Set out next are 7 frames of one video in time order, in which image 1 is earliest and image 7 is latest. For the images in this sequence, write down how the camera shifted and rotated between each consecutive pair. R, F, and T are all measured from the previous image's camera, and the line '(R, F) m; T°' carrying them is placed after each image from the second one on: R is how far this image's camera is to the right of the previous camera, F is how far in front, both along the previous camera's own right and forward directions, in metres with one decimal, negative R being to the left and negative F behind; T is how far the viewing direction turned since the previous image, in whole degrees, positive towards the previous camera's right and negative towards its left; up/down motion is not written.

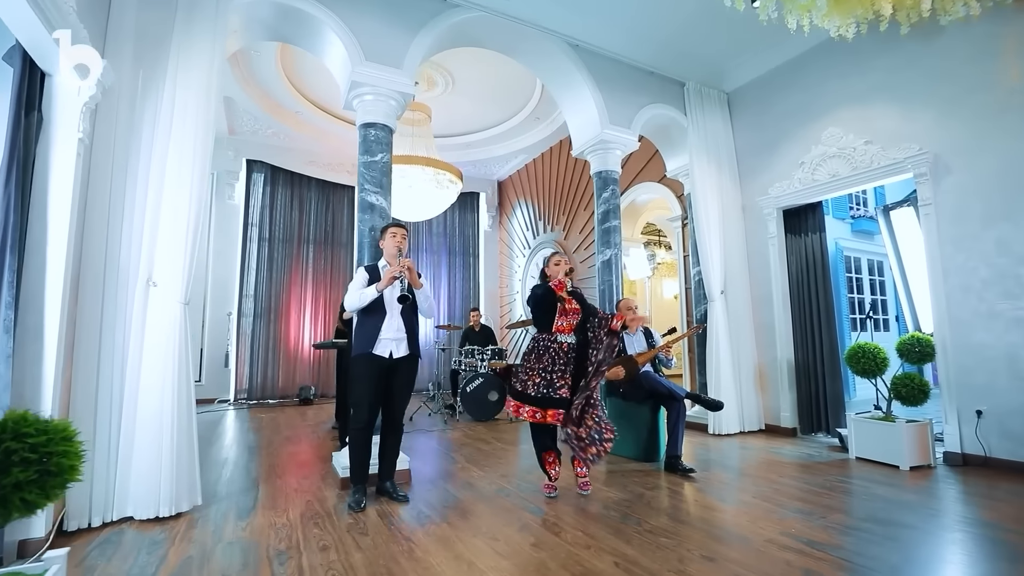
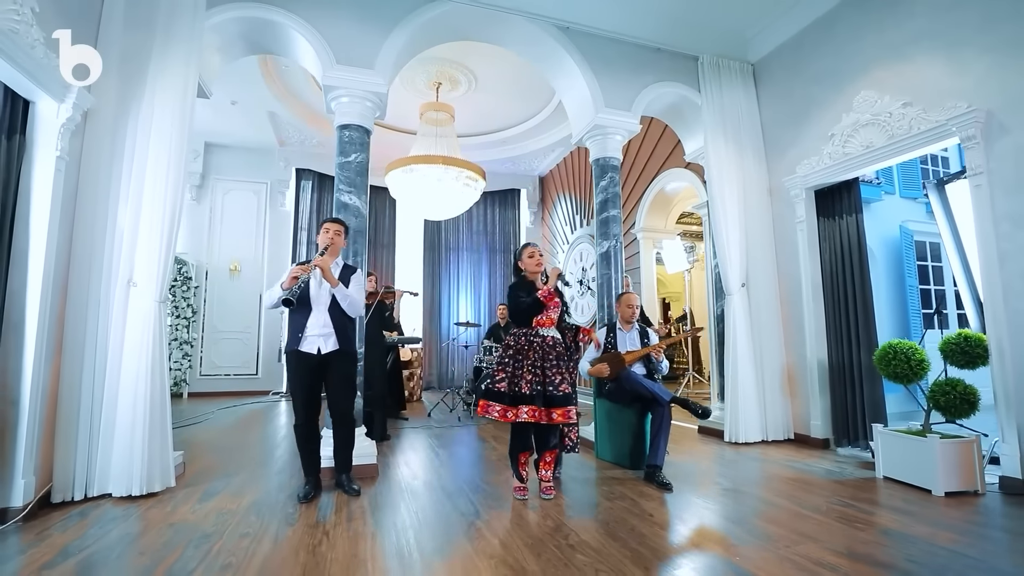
(+0.8, +0.2) m; -11°
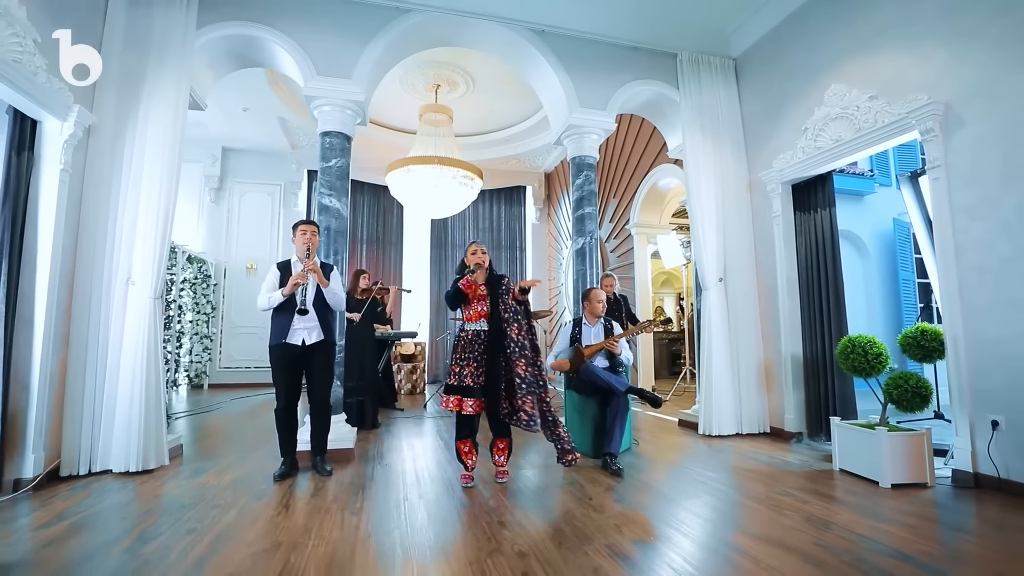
(+0.5, -0.1) m; -4°
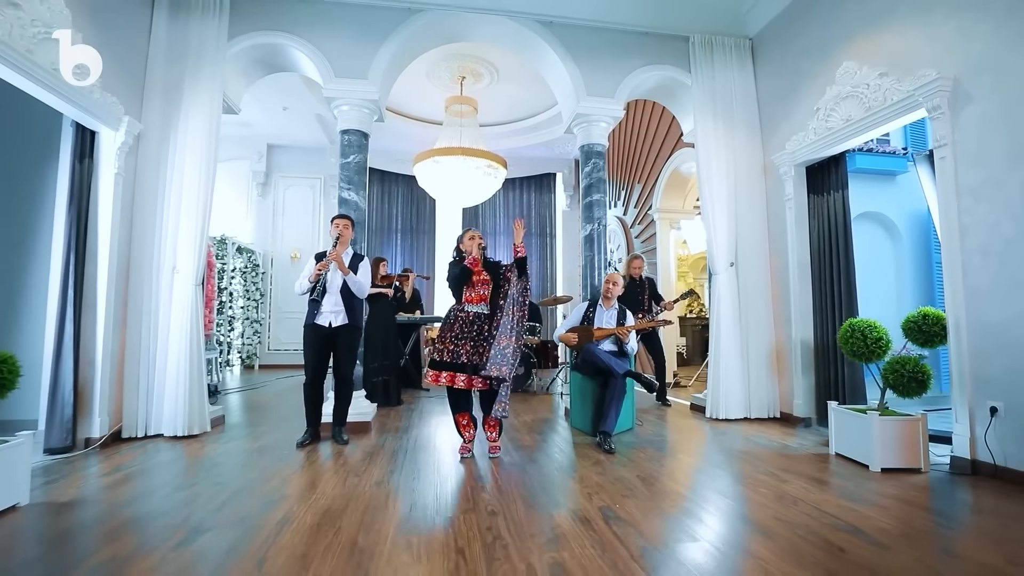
(+0.4, -0.2) m; -6°
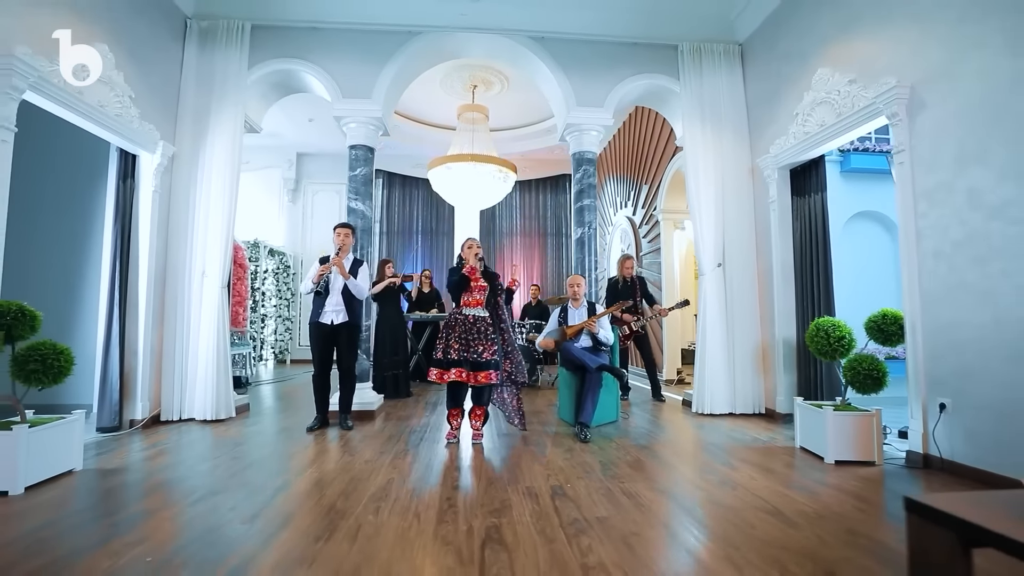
(+0.4, -0.3) m; -4°
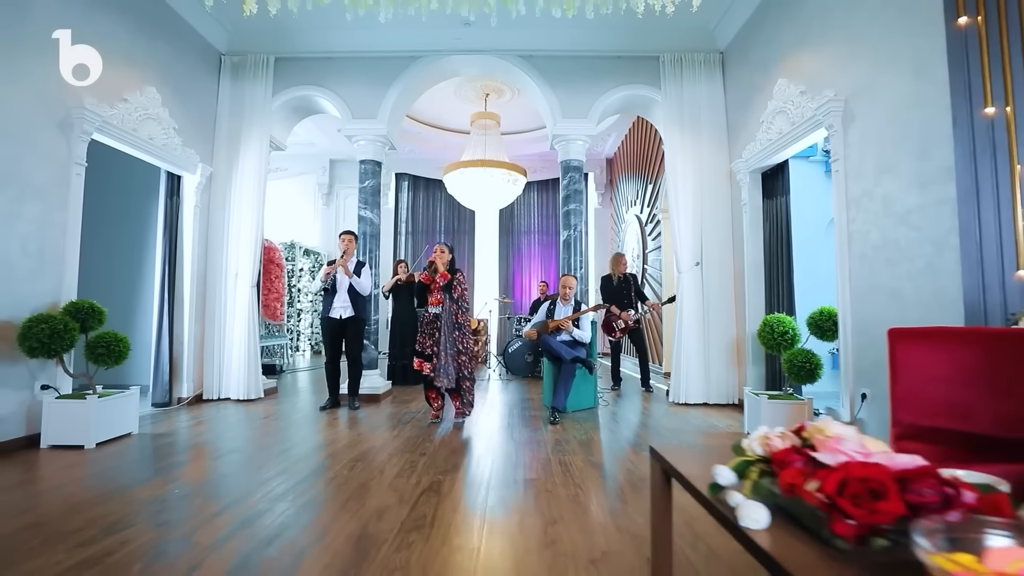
(+0.5, -0.4) m; -5°
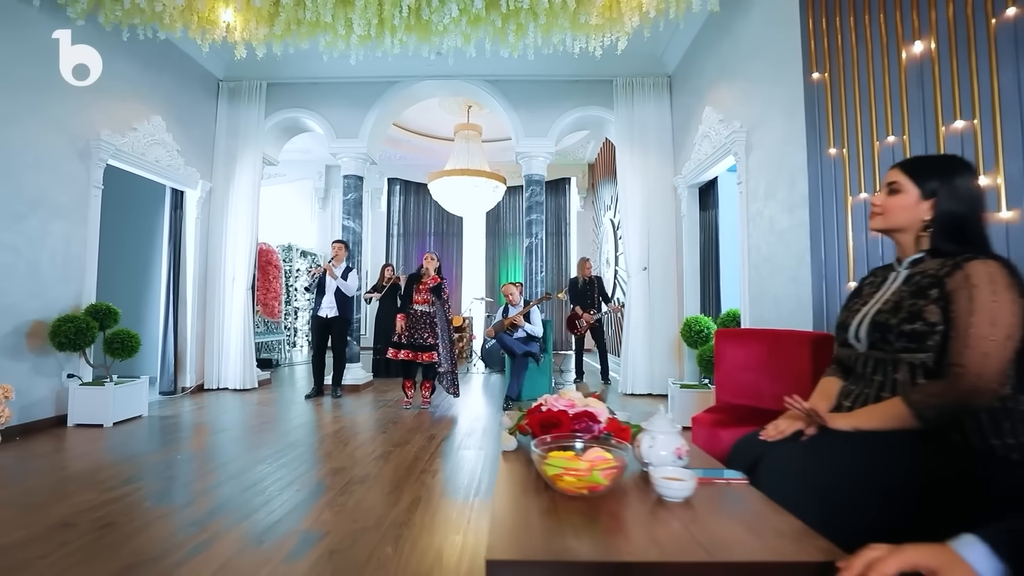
(+0.4, -0.6) m; -1°
